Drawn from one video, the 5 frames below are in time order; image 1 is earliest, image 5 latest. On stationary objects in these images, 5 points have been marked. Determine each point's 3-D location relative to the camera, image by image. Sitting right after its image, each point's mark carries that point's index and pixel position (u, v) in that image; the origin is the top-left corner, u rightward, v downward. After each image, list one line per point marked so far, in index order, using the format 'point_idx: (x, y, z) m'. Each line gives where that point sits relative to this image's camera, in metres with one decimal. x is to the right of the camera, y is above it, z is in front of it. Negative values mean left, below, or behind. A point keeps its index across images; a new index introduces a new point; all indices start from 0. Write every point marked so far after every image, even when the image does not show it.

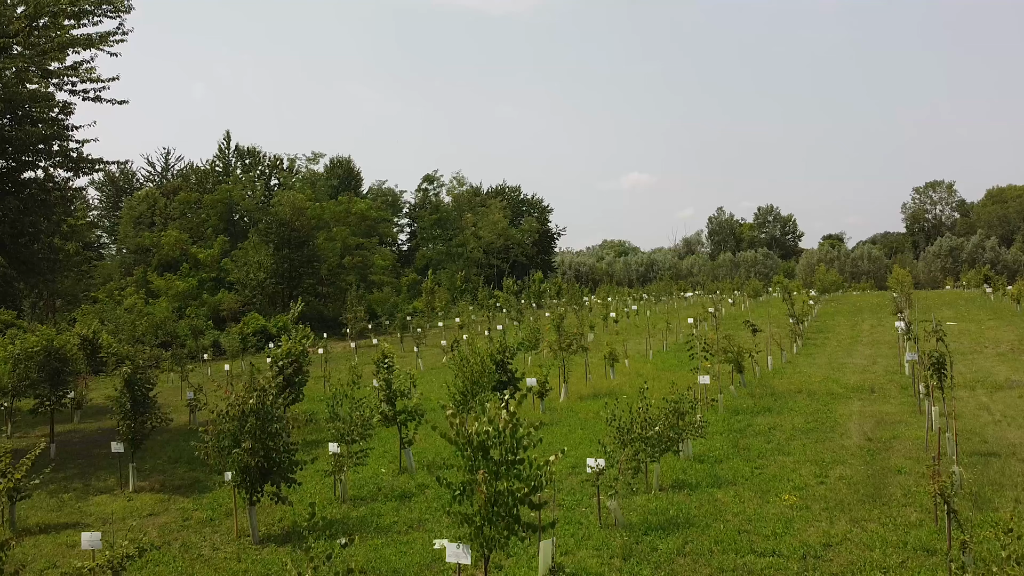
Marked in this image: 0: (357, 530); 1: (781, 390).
0: (-1.6, -2.5, +9.4) m
1: (+5.3, -2.0, +17.8) m
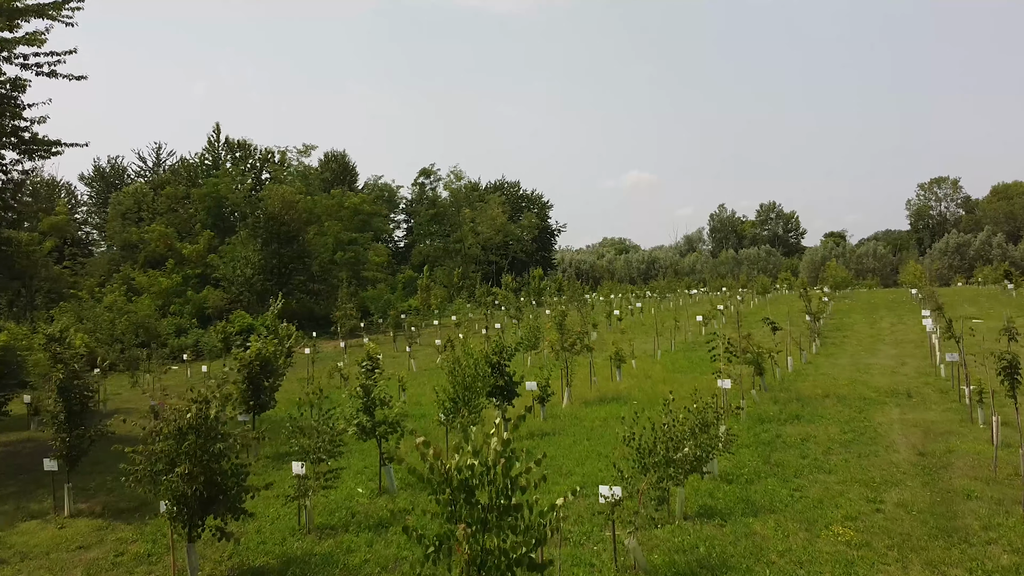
0: (-1.6, -2.4, +7.8) m
1: (+5.2, -1.9, +16.1) m
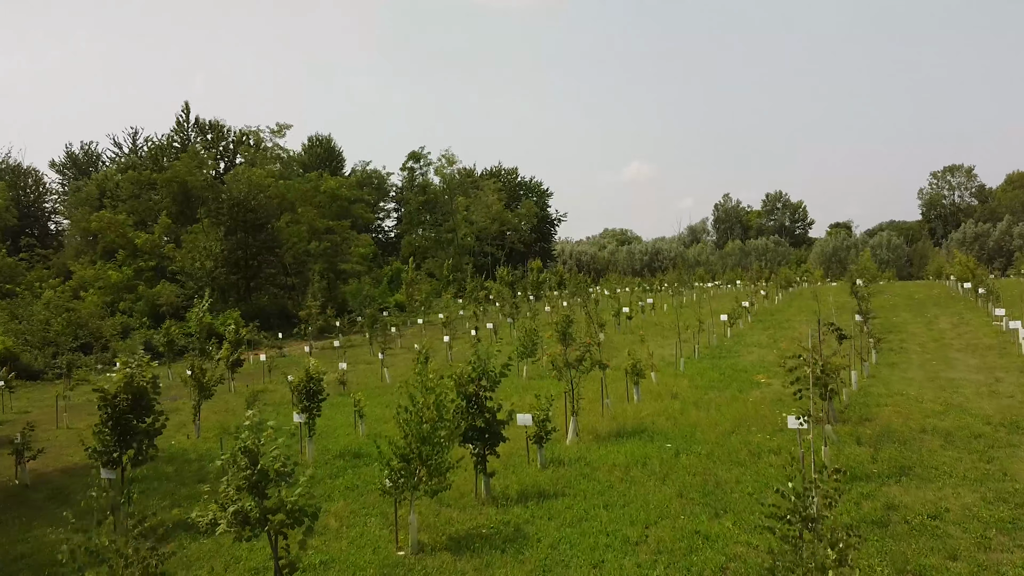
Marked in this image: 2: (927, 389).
0: (-1.8, -2.5, +3.6) m
1: (+5.1, -1.8, +11.9) m
2: (+7.0, -1.7, +15.3) m
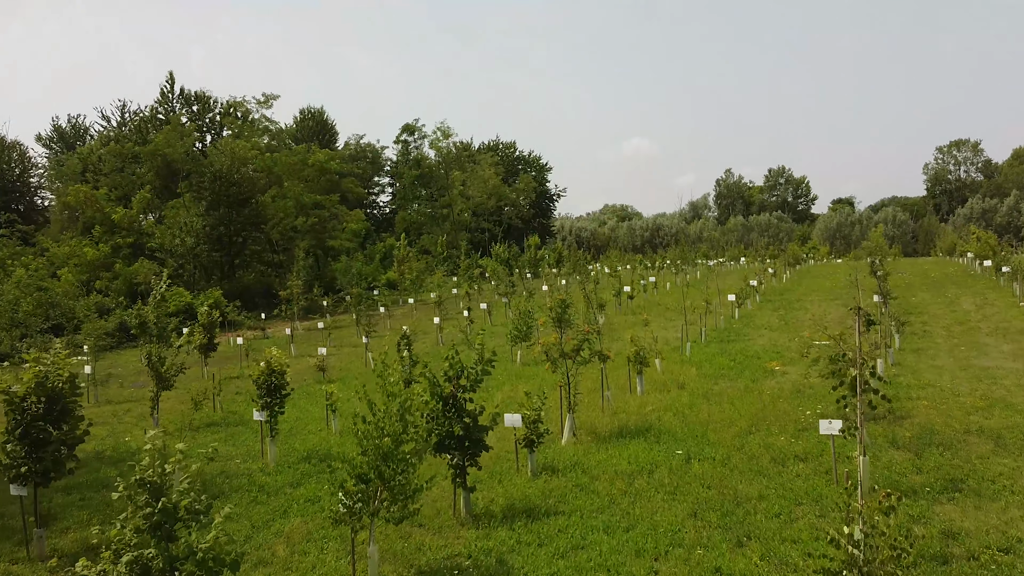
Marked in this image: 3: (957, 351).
0: (-2.0, -2.5, +2.1) m
1: (+4.9, -1.6, +10.5) m
2: (+6.8, -1.4, +13.8) m
3: (+8.1, -1.1, +16.5) m
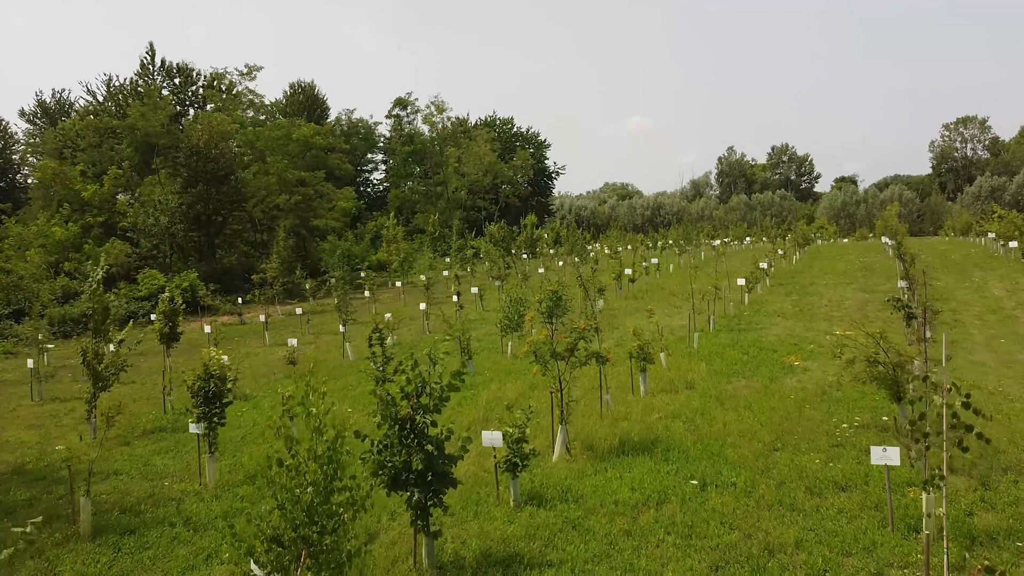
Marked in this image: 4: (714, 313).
0: (-2.1, -2.6, +0.5) m
1: (+4.7, -1.5, +8.8) m
2: (+6.6, -1.2, +12.1) m
3: (+7.9, -0.9, +14.8) m
4: (+4.2, -0.5, +19.0) m
